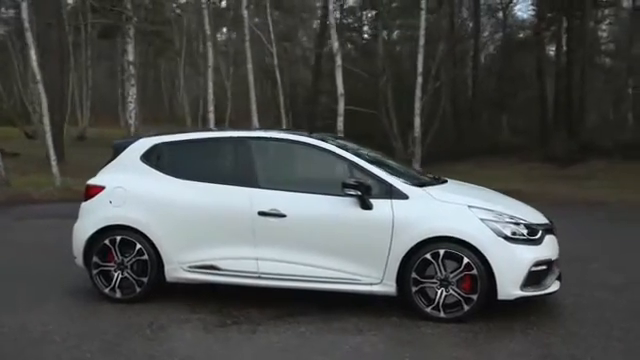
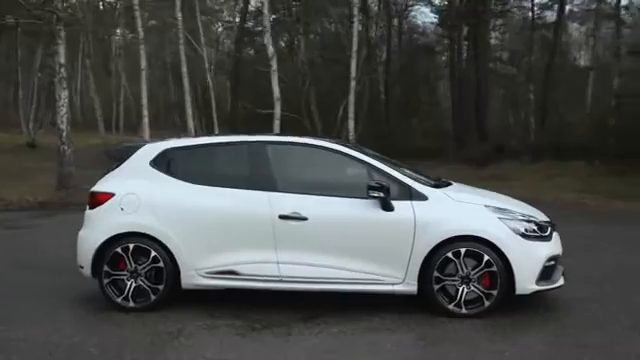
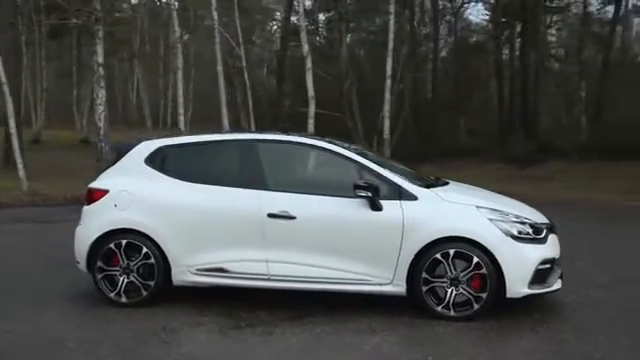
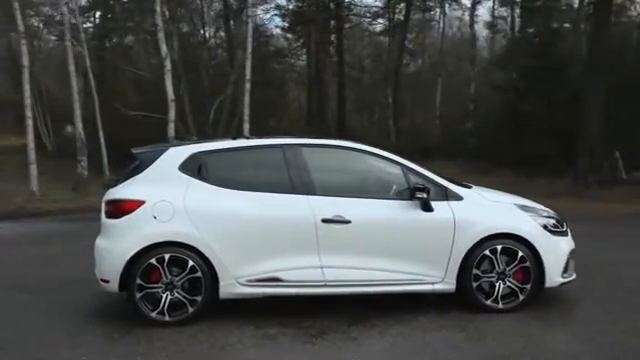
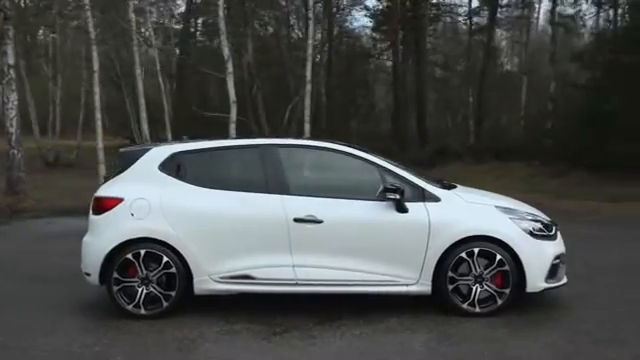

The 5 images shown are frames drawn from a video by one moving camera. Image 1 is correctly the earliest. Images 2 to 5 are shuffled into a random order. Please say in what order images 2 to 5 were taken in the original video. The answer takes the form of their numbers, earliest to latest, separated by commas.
3, 2, 5, 4
